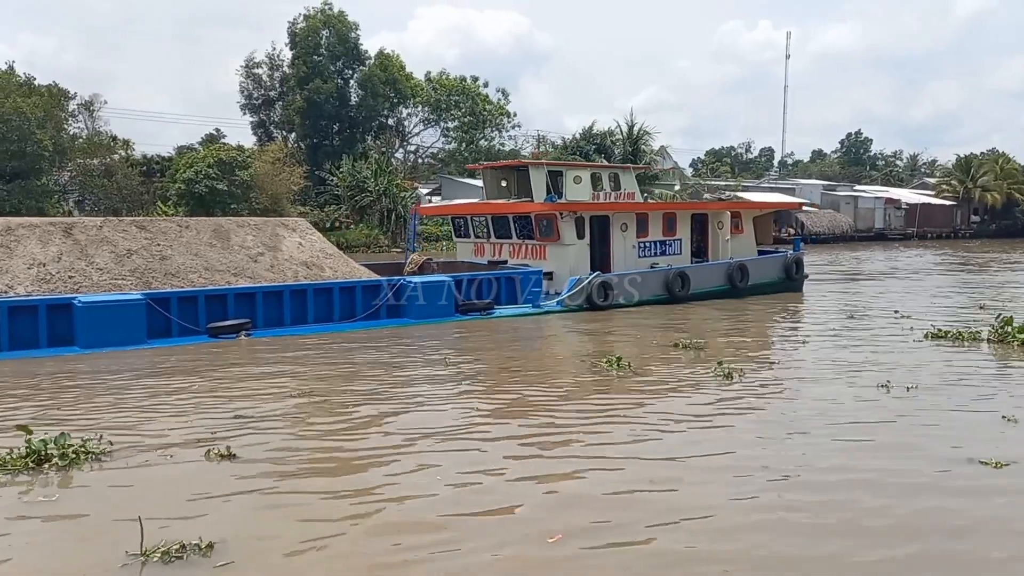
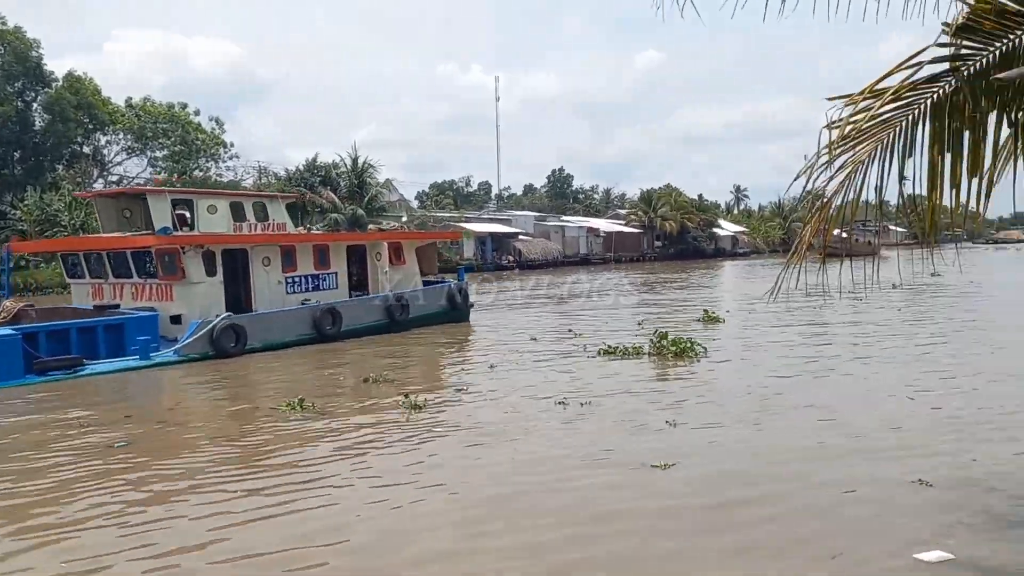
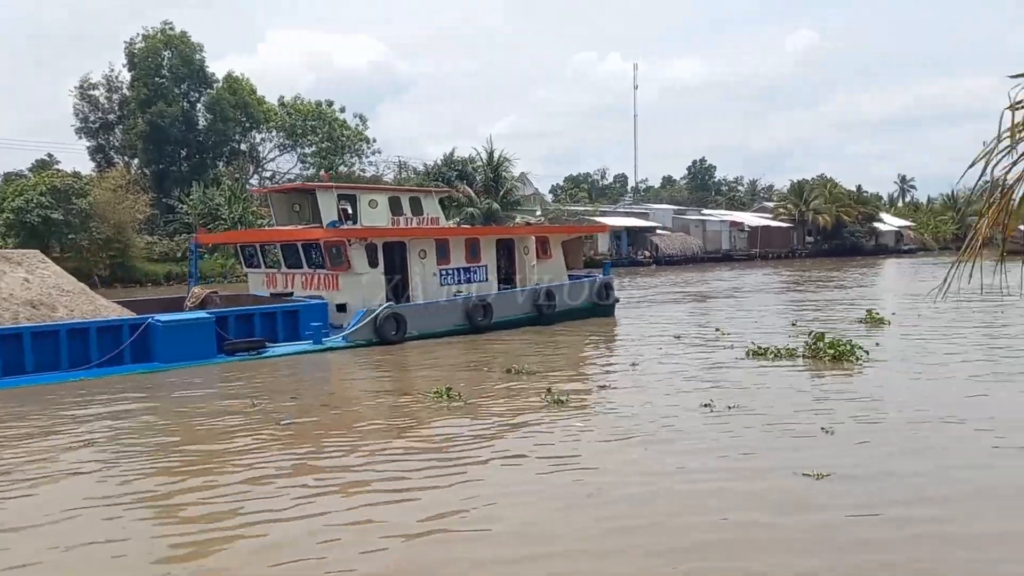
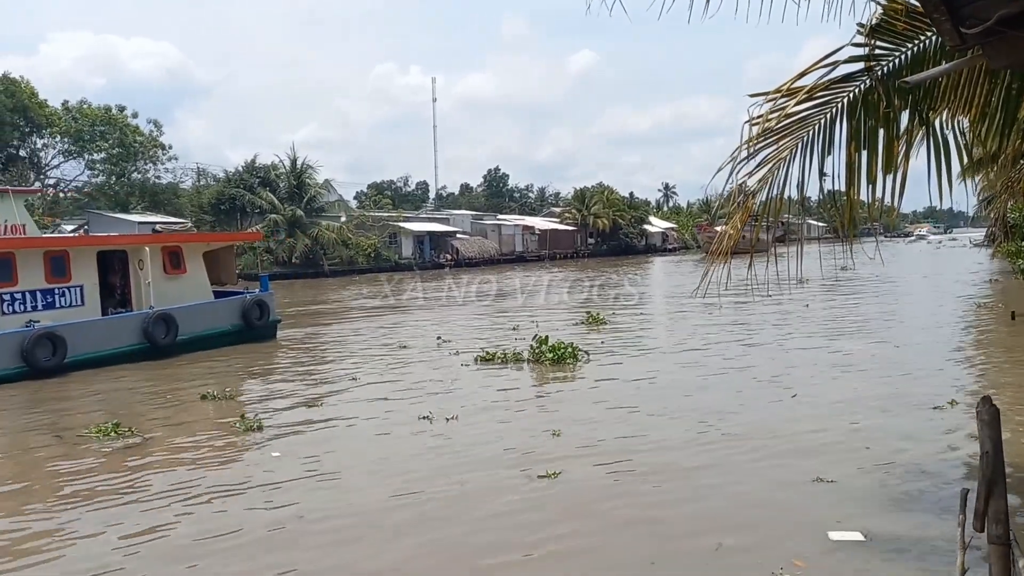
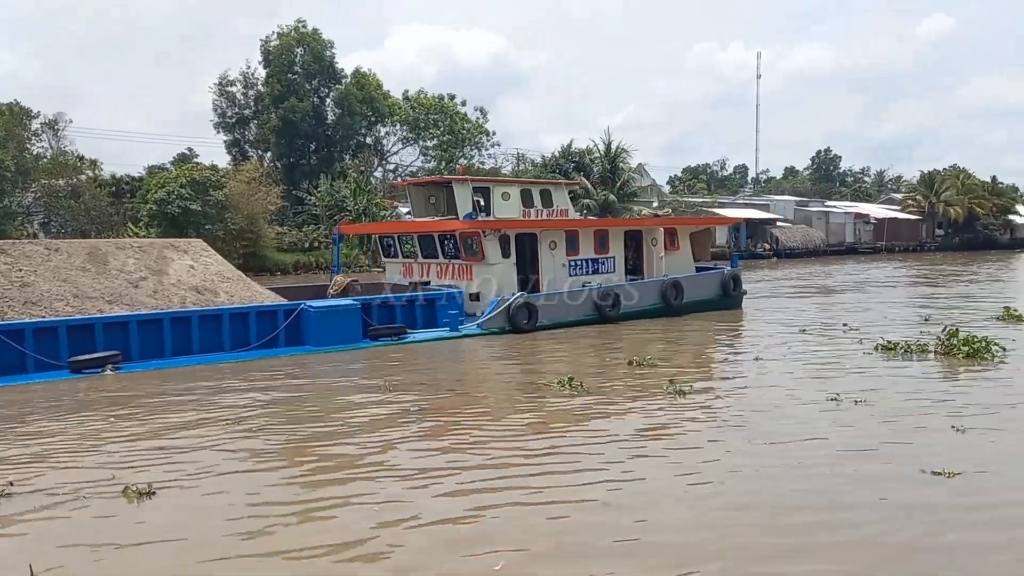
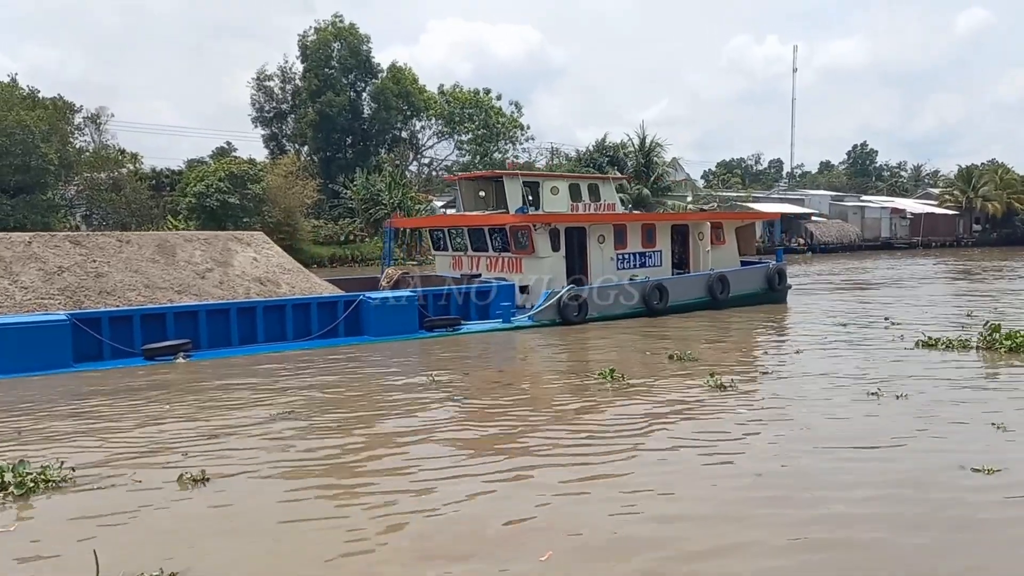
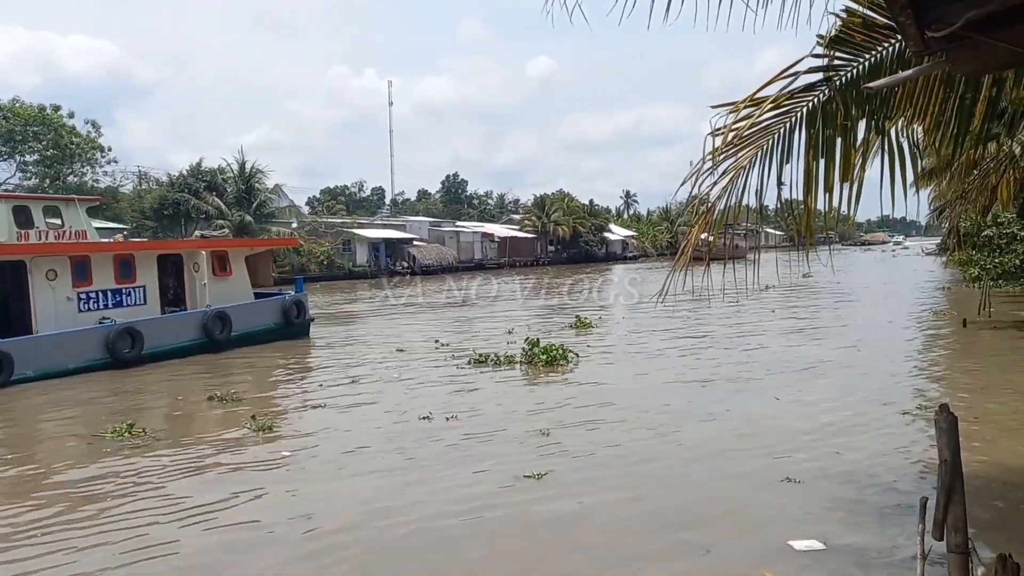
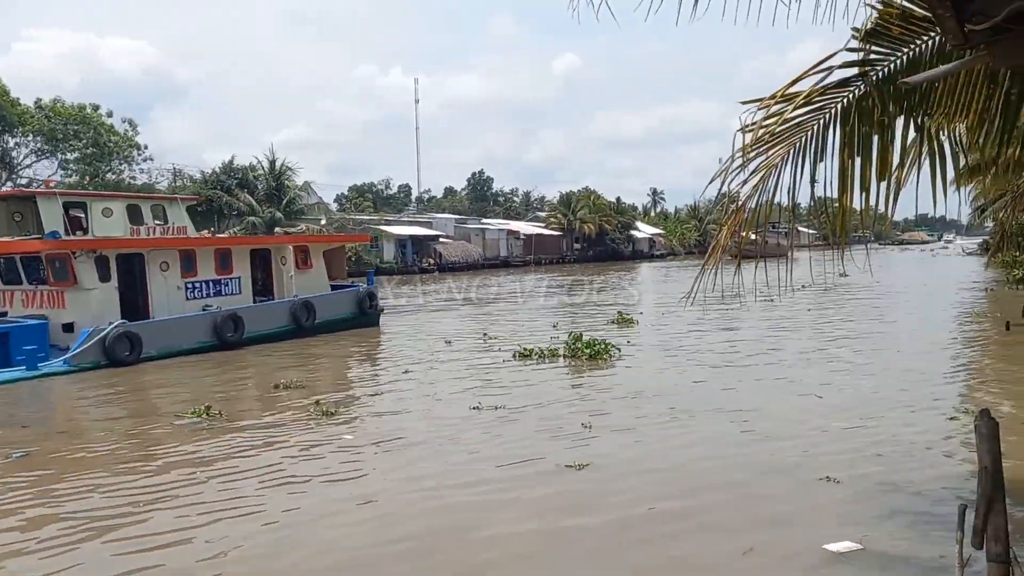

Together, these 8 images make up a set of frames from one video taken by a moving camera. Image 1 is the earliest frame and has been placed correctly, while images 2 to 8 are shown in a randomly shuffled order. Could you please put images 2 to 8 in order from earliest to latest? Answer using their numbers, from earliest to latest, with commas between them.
6, 5, 3, 2, 8, 7, 4
